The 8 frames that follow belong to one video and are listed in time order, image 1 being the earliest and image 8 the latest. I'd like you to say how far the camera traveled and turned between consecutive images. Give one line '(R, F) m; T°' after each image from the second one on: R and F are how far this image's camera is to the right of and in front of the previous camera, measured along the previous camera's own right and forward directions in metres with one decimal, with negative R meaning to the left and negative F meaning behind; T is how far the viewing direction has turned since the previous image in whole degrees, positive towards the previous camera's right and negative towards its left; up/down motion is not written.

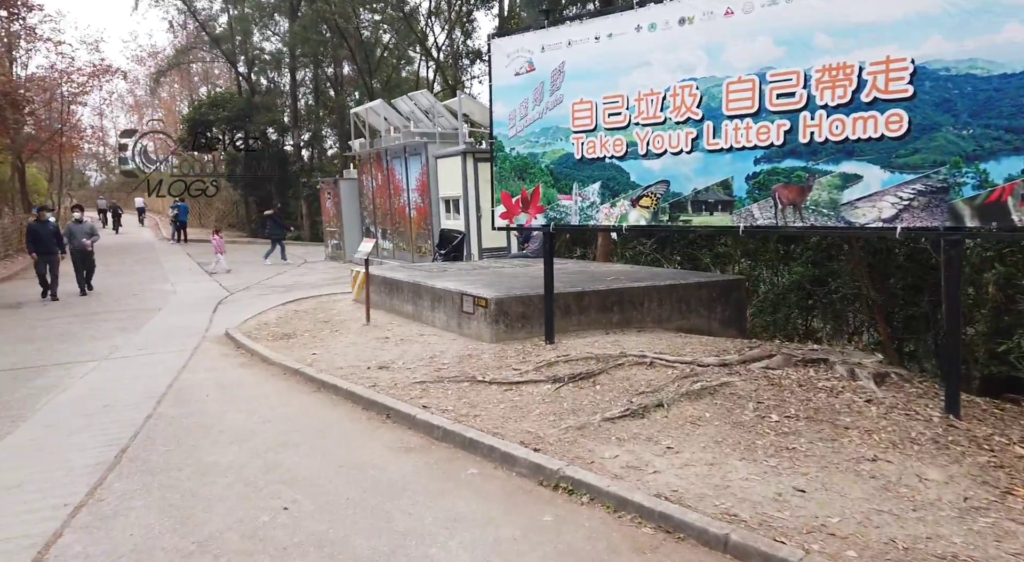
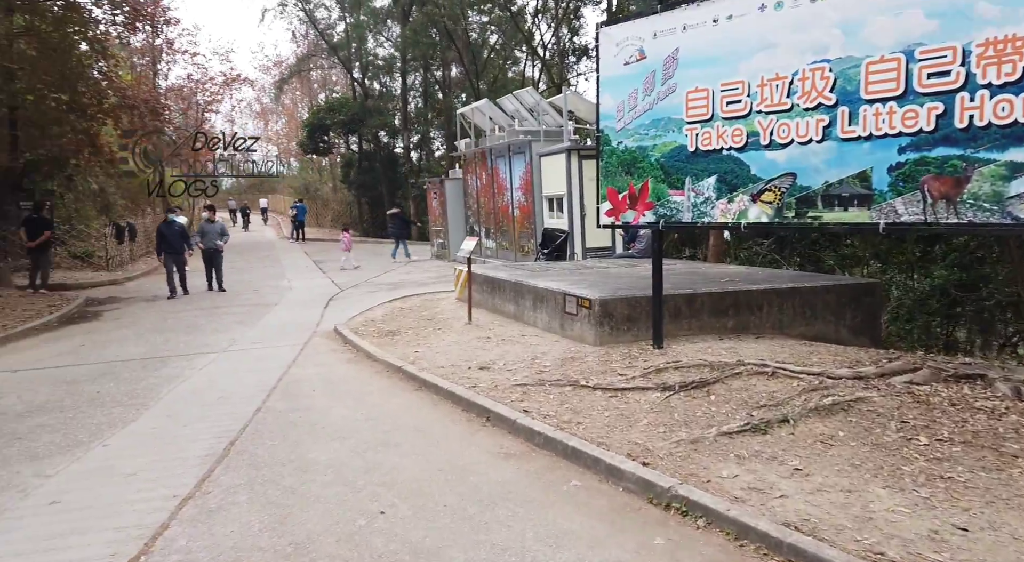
(-0.1, +0.5) m; -7°
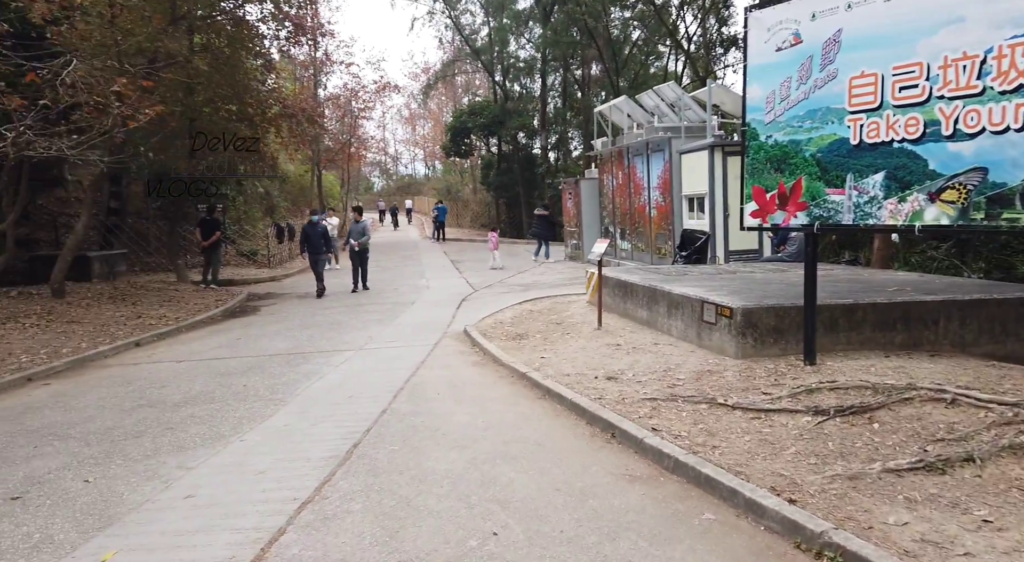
(+0.1, +0.6) m; -10°
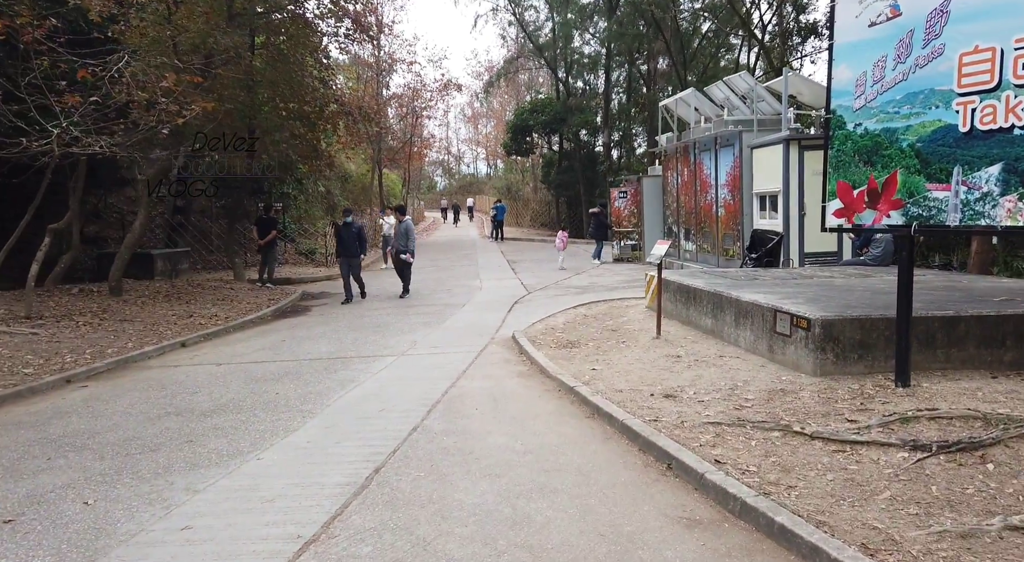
(+0.2, +0.9) m; -4°
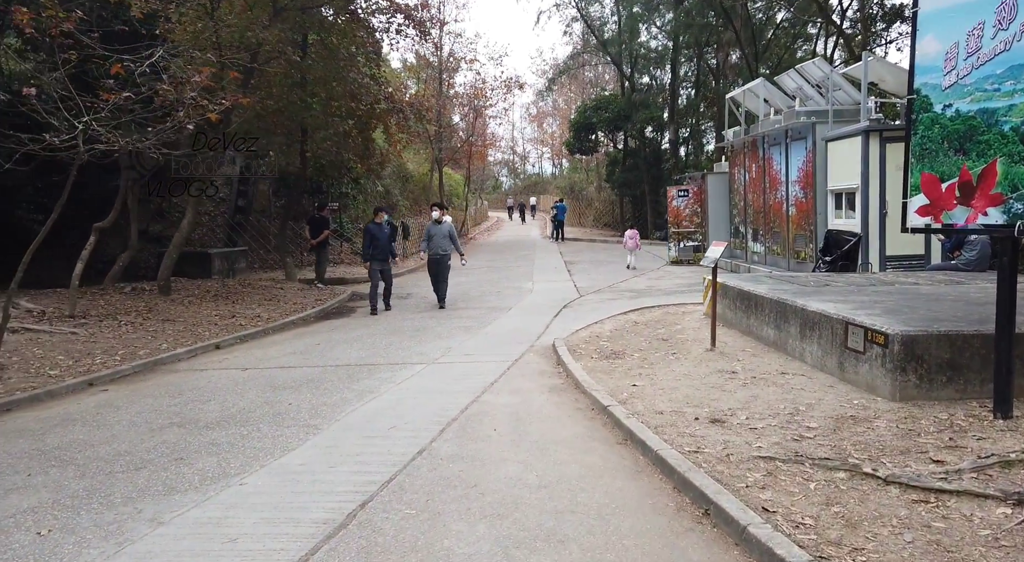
(+0.4, +0.9) m; -5°
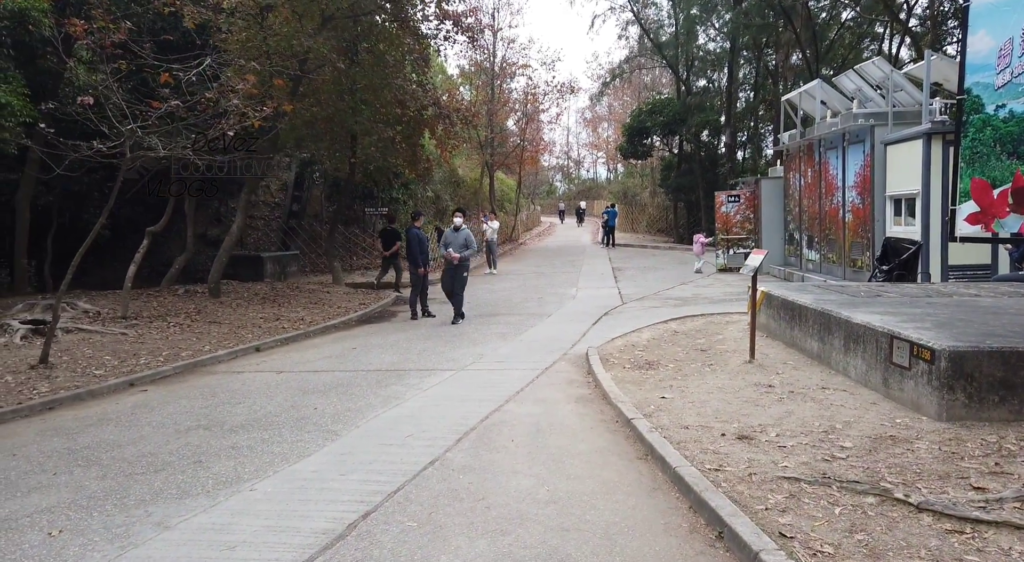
(+0.3, +0.2) m; -4°
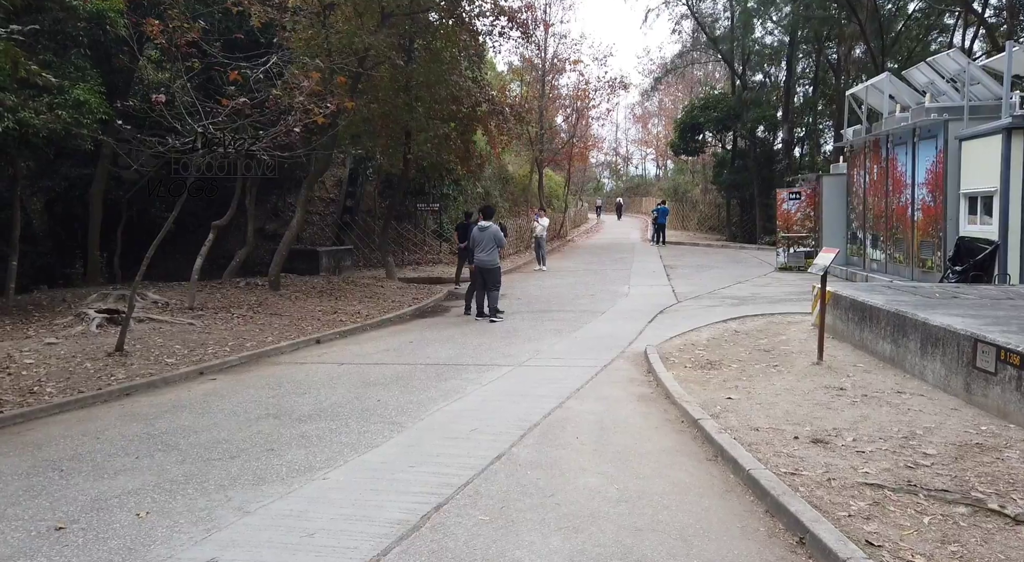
(-0.2, +0.1) m; -3°
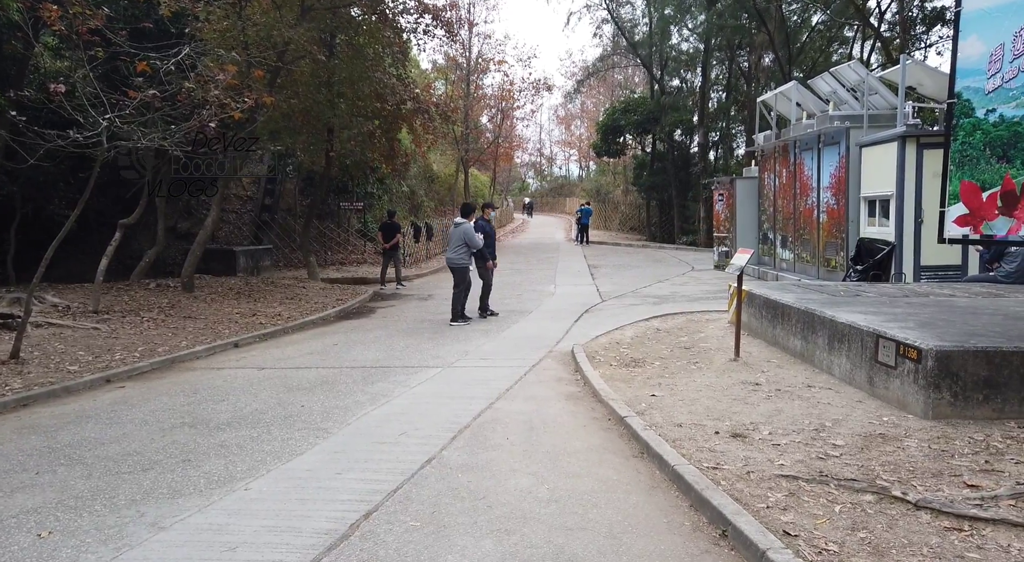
(0.0, -0.1) m; +5°
